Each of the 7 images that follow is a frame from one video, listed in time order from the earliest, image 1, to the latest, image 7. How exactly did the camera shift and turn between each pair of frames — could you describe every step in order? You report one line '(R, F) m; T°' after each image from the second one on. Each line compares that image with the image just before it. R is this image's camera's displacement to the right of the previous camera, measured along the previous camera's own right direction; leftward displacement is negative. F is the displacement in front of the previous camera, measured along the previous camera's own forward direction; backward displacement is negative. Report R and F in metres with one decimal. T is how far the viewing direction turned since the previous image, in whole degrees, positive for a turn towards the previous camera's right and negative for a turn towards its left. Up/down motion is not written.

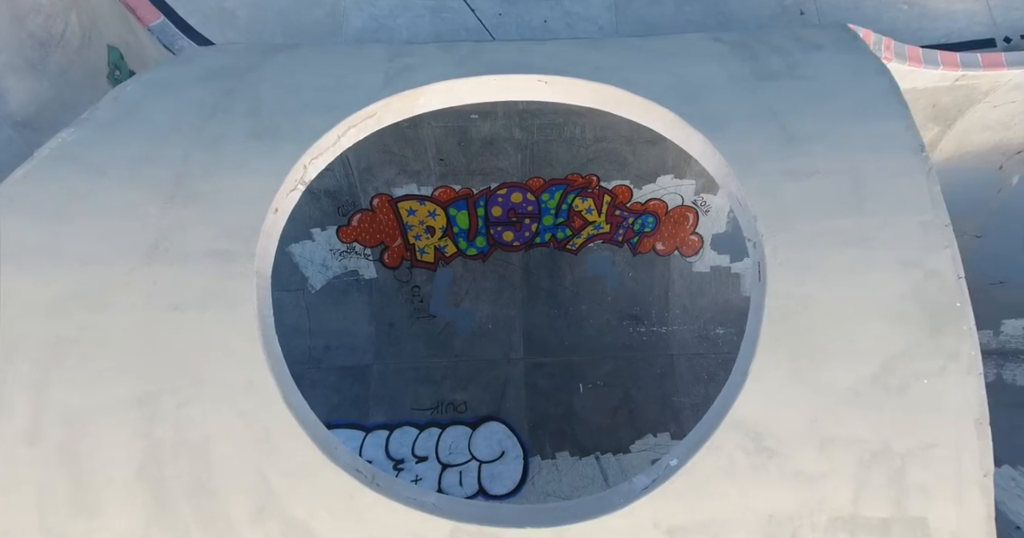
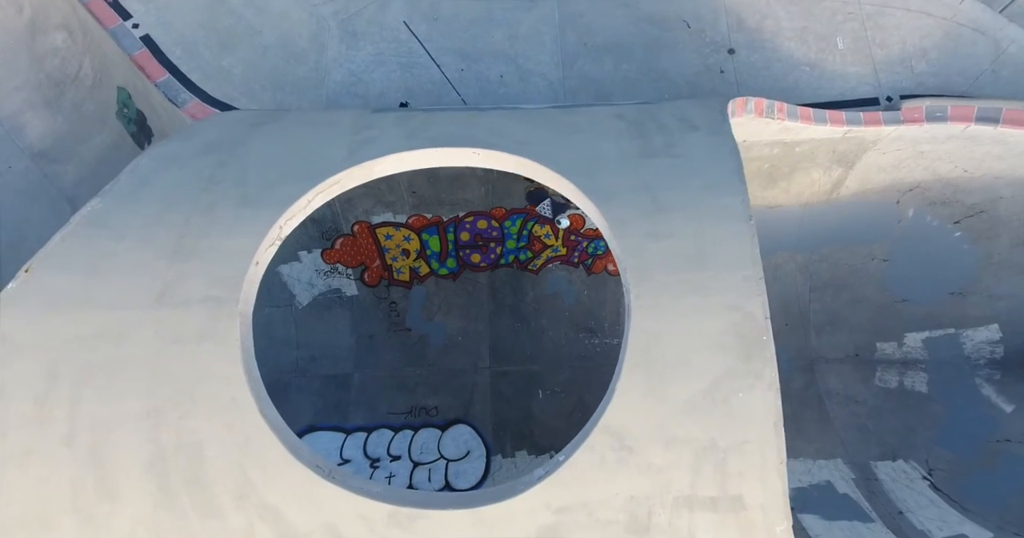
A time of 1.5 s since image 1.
(+0.5, -1.1) m; +1°
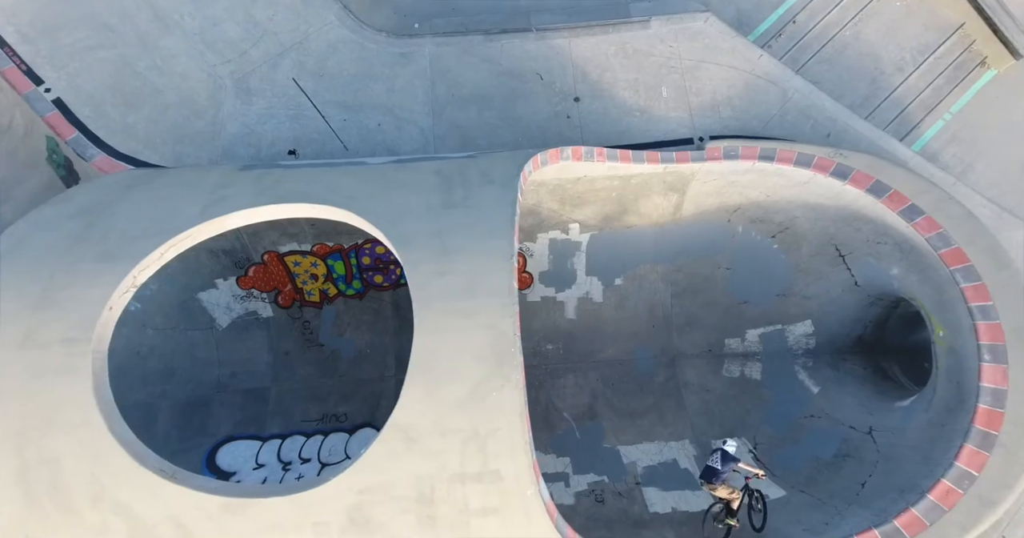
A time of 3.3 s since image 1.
(+1.7, -1.4) m; +3°
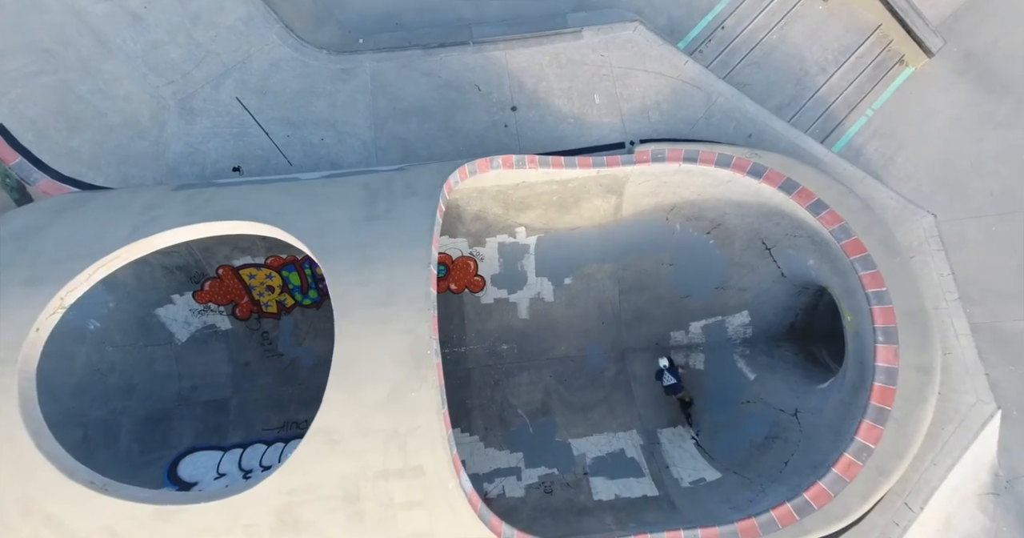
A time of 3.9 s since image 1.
(+0.8, -0.4) m; +2°
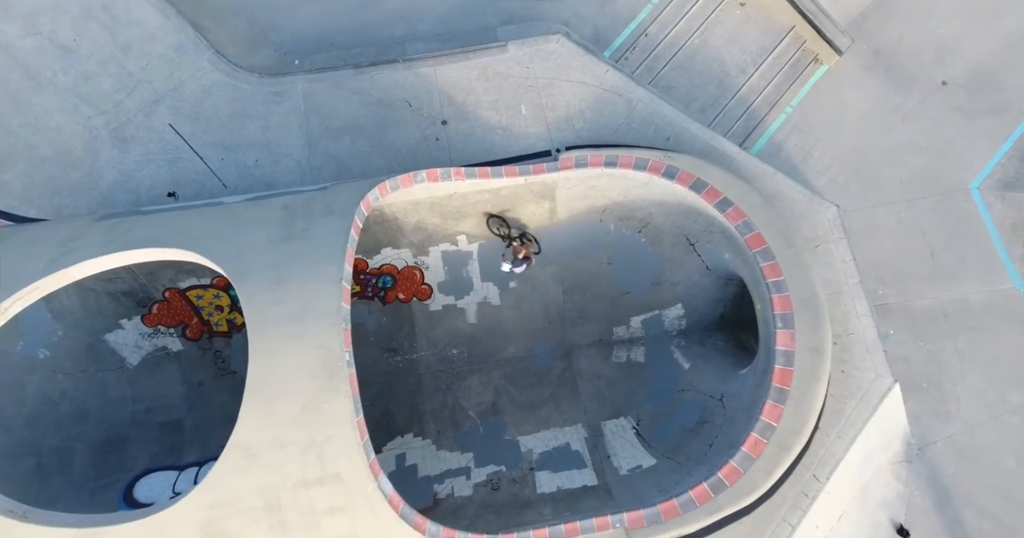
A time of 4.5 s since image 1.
(+0.9, -0.4) m; +2°
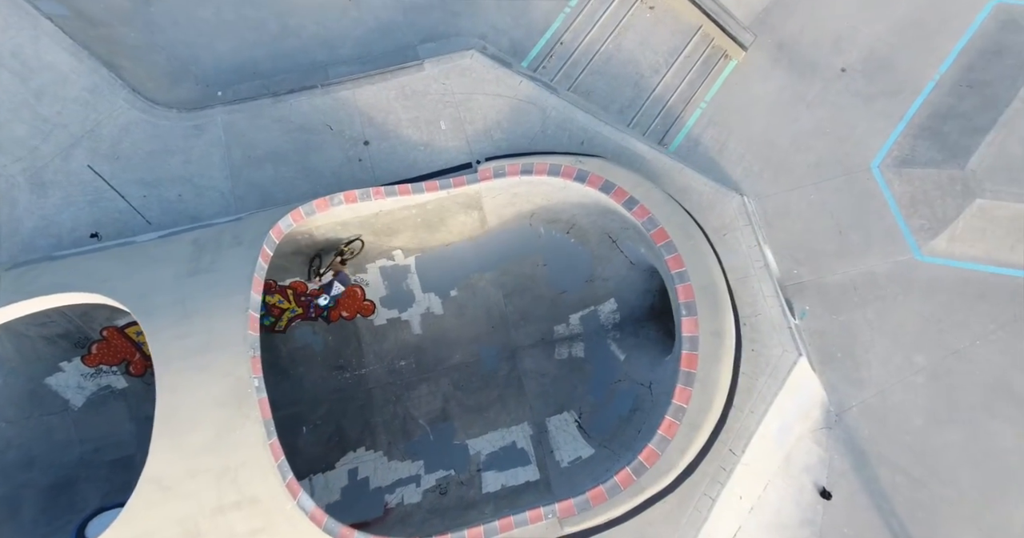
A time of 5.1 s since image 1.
(+1.0, -0.4) m; +2°
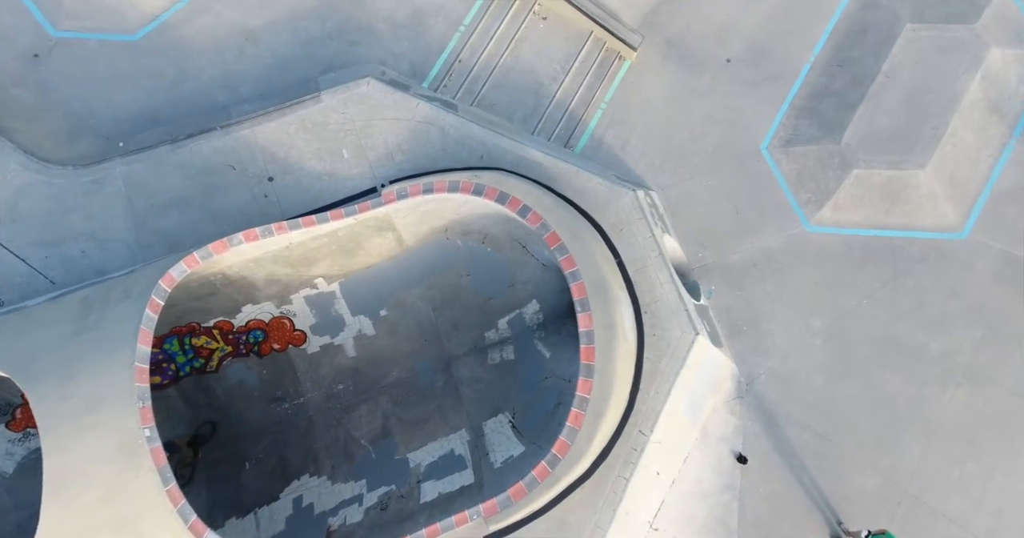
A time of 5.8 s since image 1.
(+1.2, -0.5) m; +3°
